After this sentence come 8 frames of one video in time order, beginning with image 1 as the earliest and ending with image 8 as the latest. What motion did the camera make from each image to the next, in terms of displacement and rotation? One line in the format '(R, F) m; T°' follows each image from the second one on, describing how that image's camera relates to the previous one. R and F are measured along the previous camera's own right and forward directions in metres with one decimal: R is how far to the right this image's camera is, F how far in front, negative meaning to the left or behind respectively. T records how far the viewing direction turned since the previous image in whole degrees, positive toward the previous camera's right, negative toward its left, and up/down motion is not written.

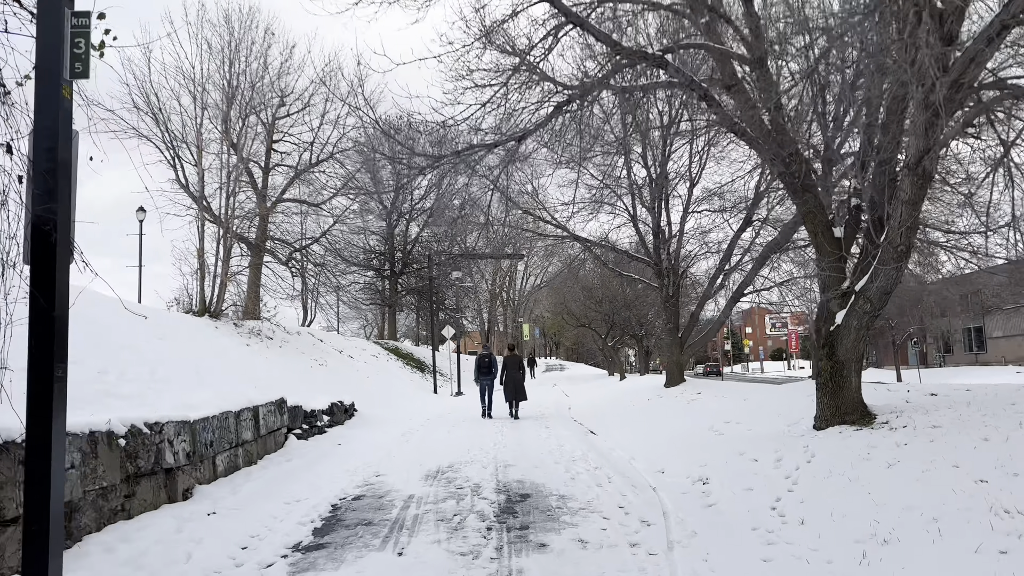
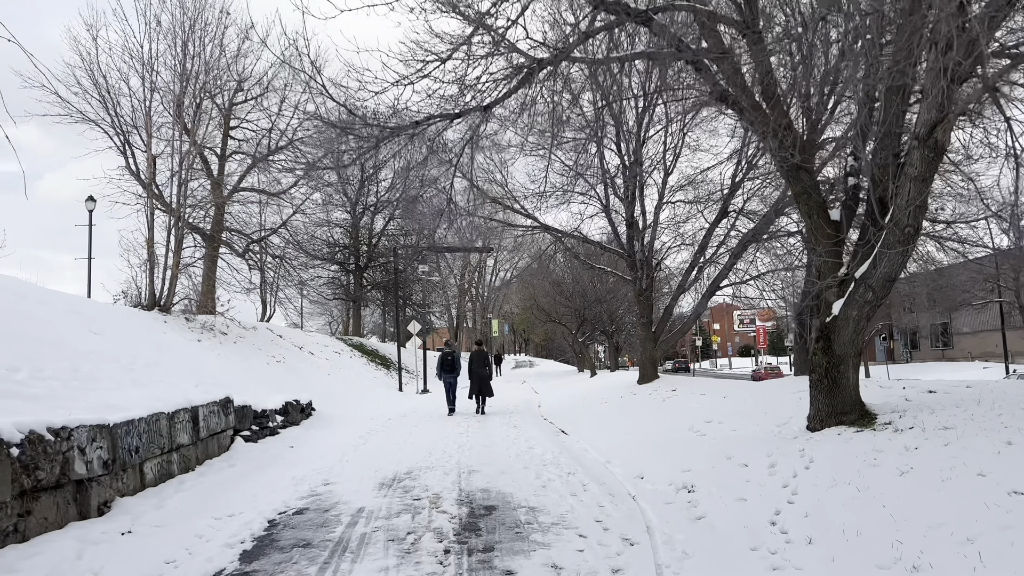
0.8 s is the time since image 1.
(0.0, +0.8) m; +2°
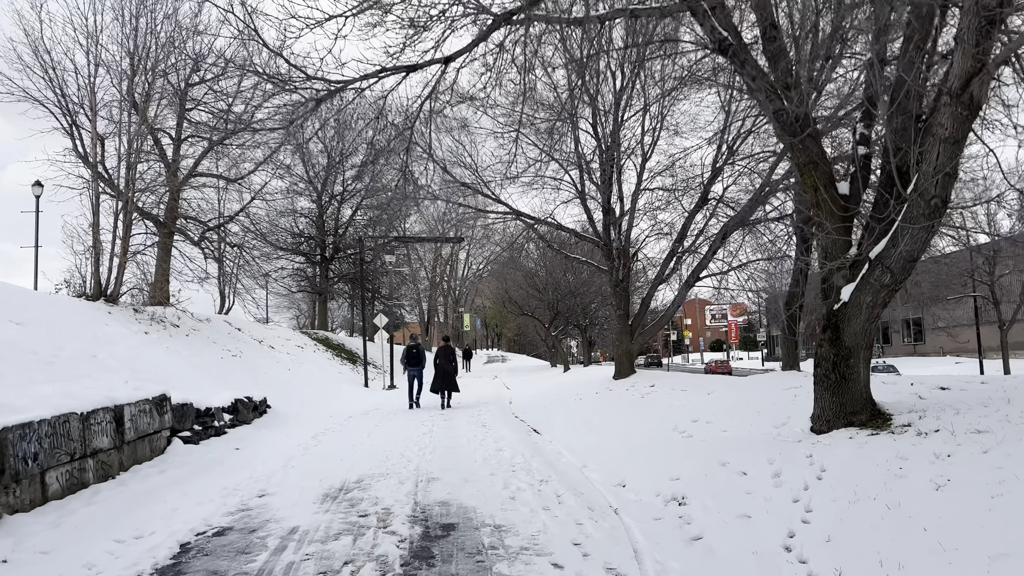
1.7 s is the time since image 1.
(+0.1, +0.9) m; +2°
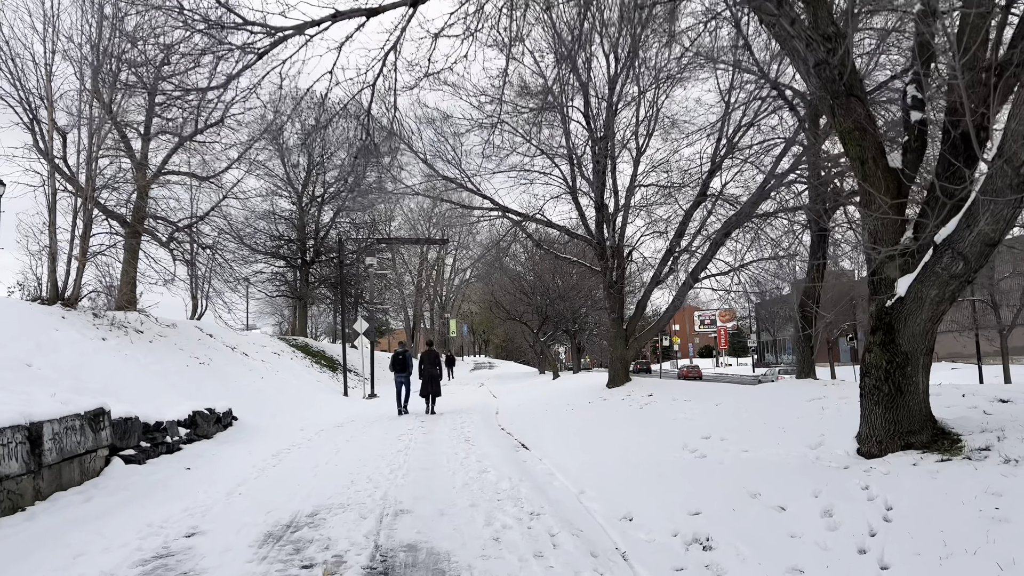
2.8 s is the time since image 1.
(0.0, +1.1) m; +1°
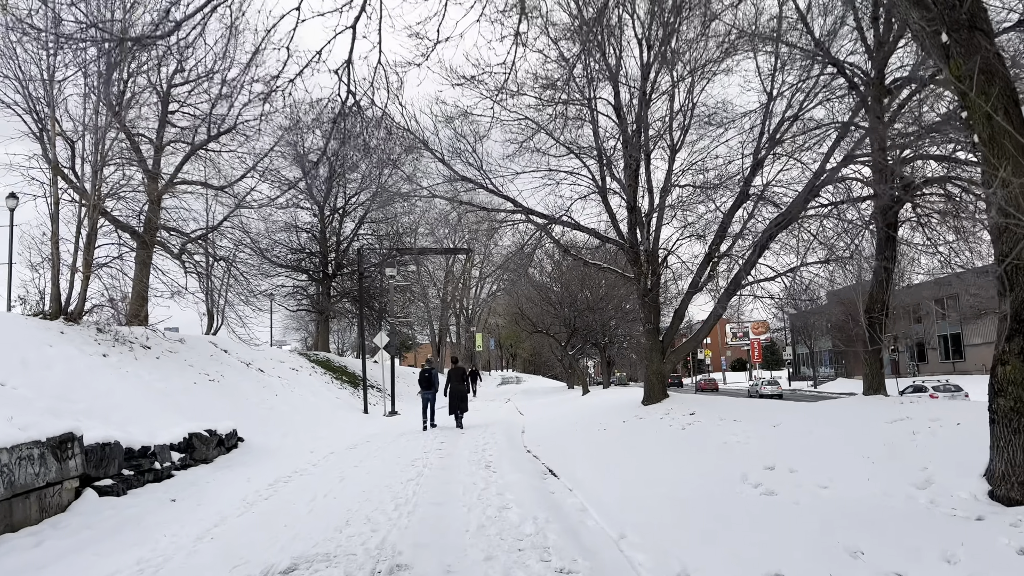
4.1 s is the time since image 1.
(0.0, +1.2) m; -2°
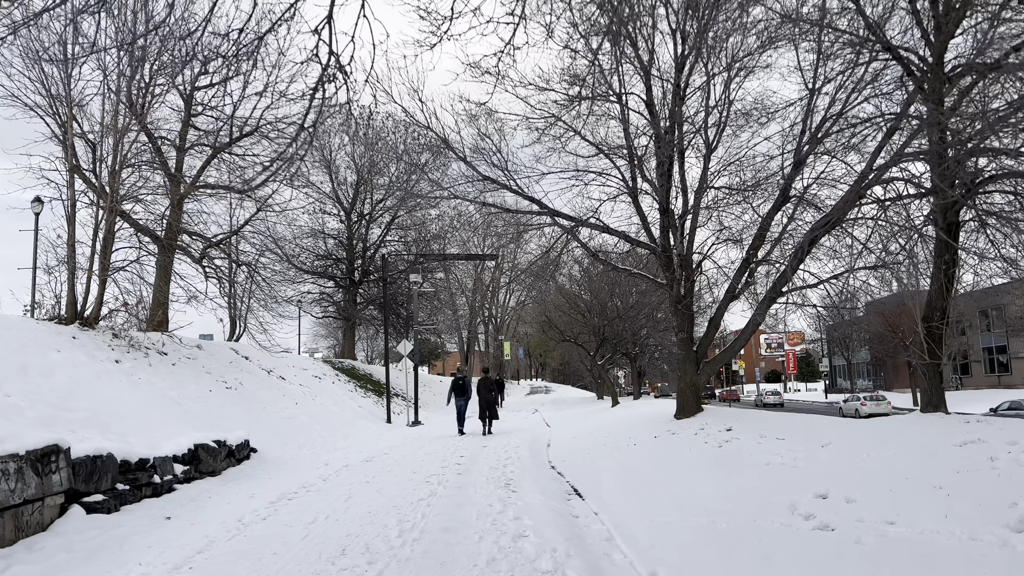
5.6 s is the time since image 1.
(+0.1, +0.7) m; -2°
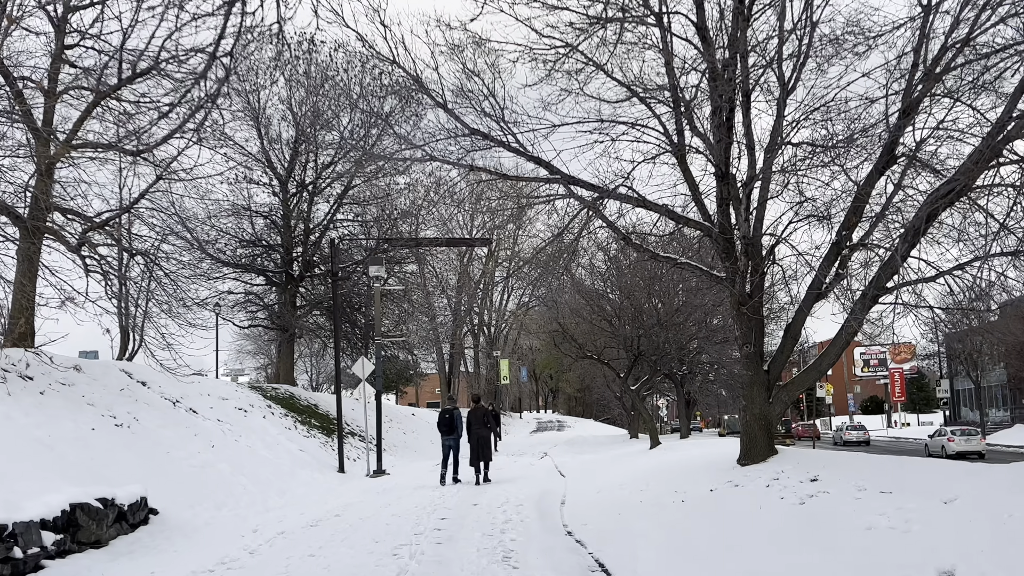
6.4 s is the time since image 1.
(-0.2, +3.9) m; +1°
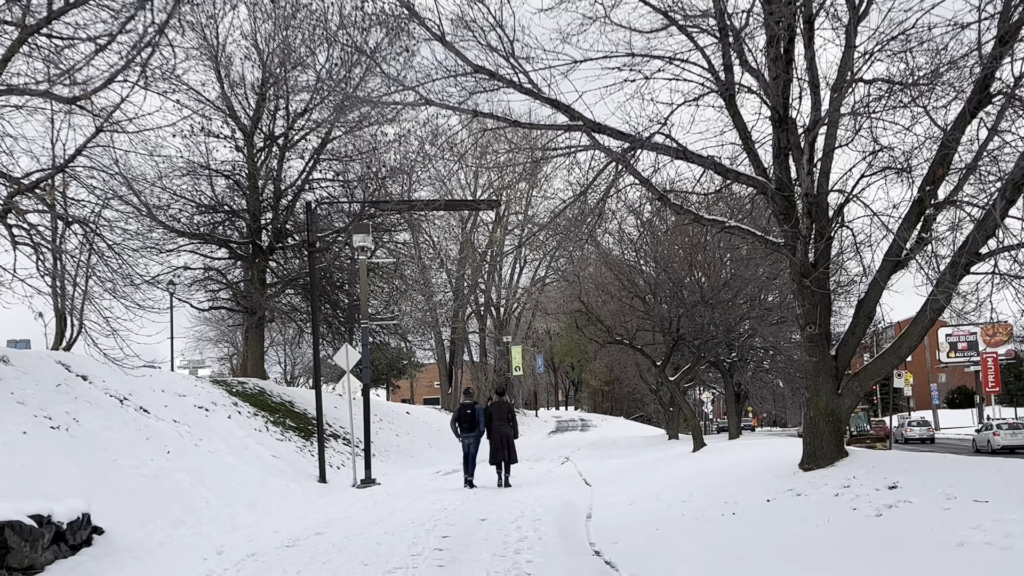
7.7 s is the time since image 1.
(-0.1, +1.7) m; 0°
